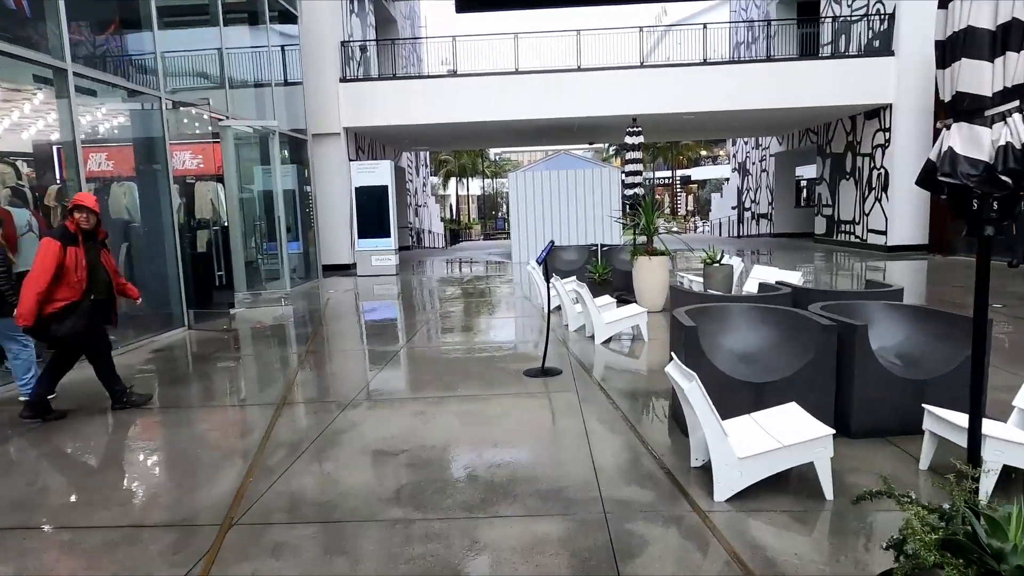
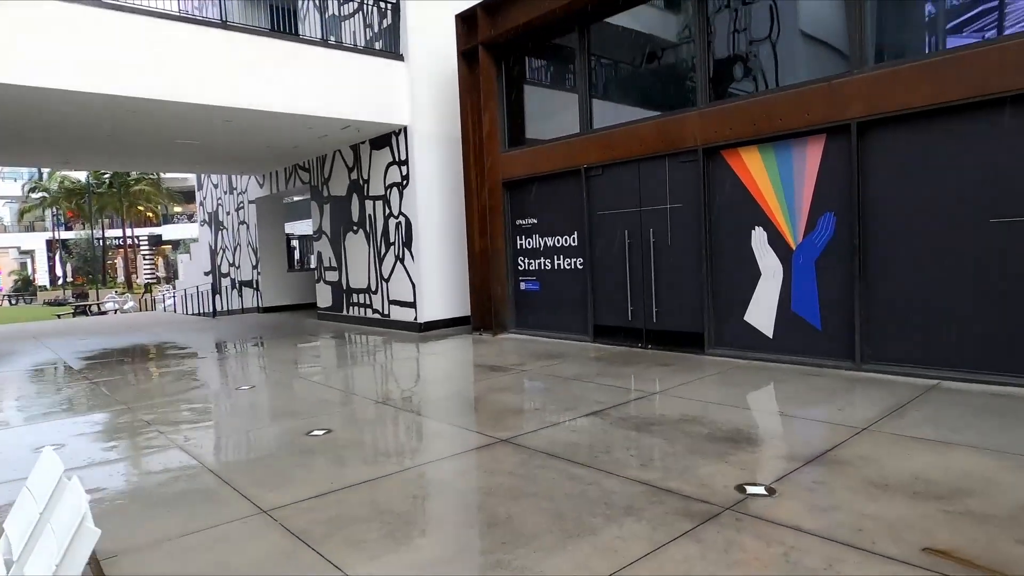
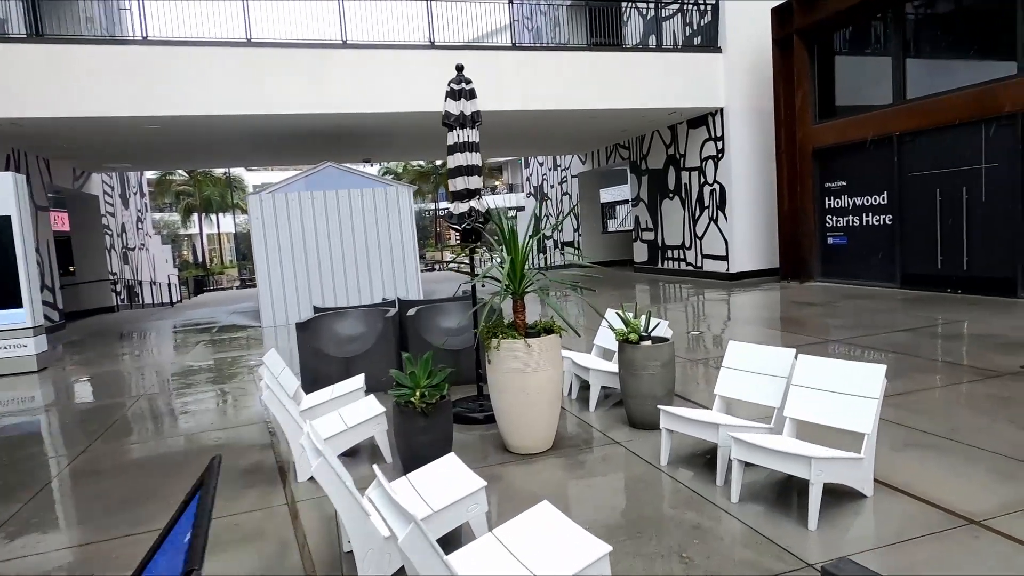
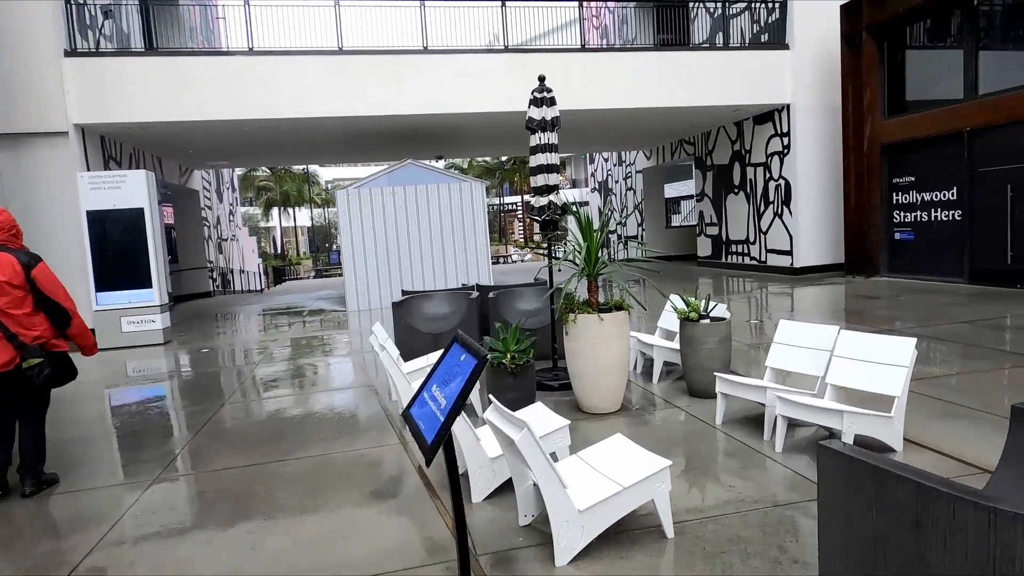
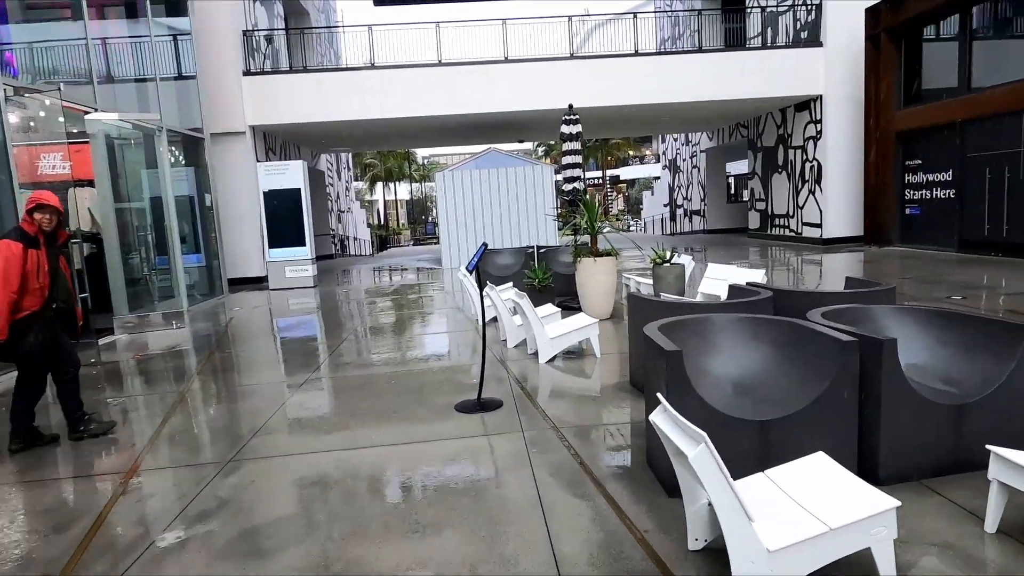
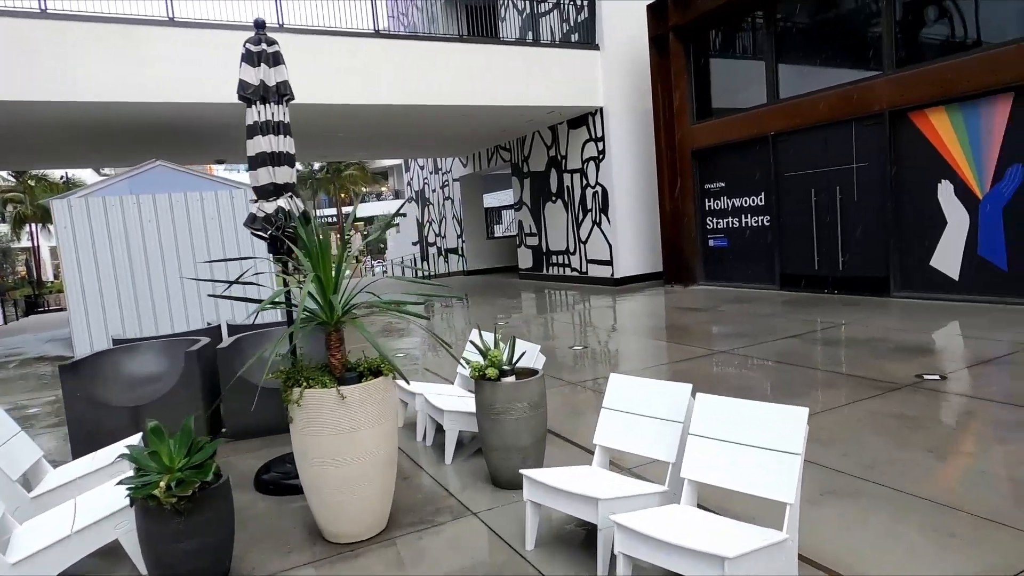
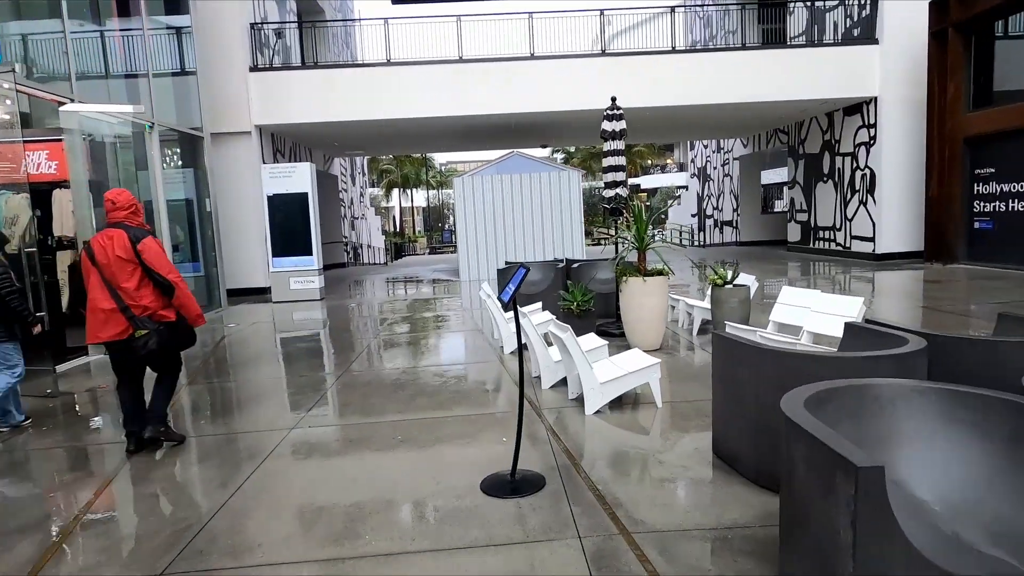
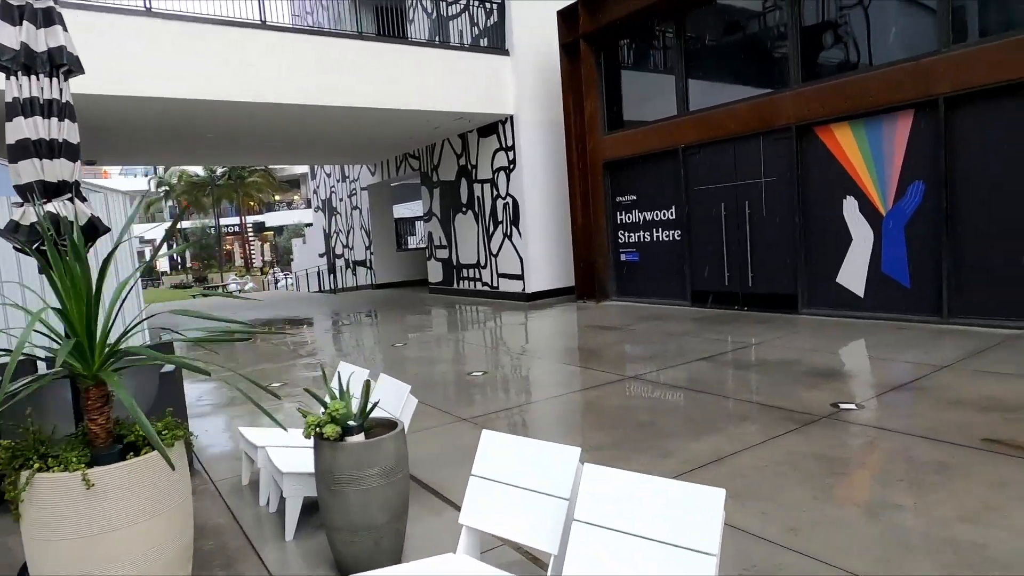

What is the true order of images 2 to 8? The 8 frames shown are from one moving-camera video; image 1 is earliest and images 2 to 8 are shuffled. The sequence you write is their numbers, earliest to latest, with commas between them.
5, 7, 4, 3, 6, 8, 2
